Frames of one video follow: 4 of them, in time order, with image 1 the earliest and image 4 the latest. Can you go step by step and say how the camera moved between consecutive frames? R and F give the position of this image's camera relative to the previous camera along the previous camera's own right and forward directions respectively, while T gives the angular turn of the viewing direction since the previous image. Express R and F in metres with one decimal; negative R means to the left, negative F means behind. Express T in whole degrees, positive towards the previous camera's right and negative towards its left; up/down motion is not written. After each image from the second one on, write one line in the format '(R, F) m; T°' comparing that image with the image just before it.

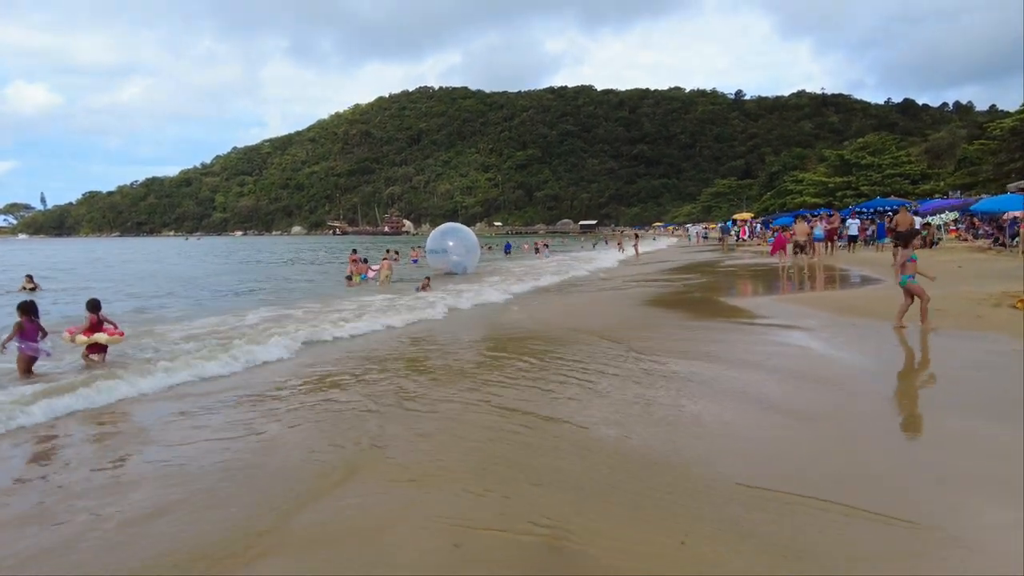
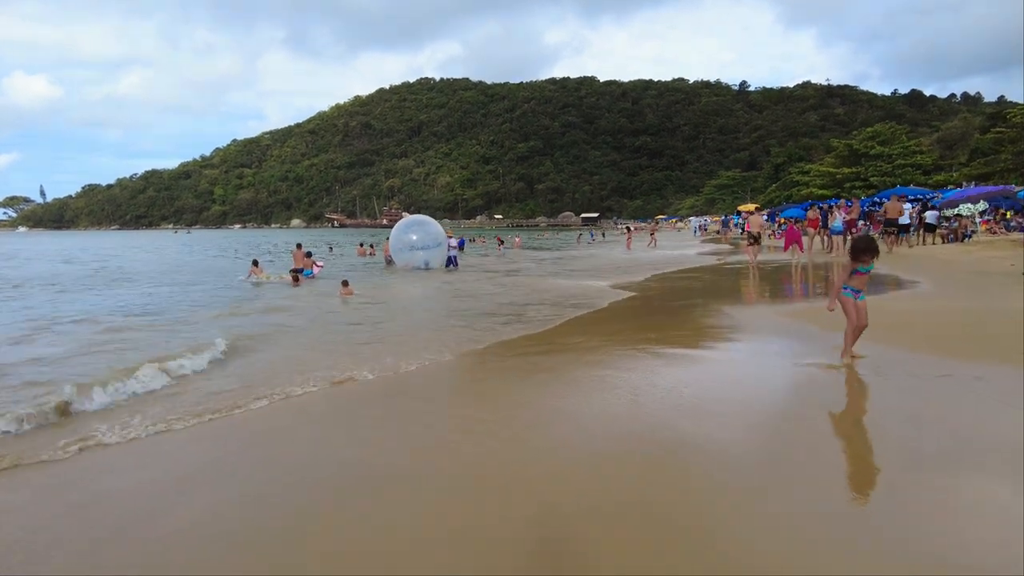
(+0.4, +1.3) m; 0°
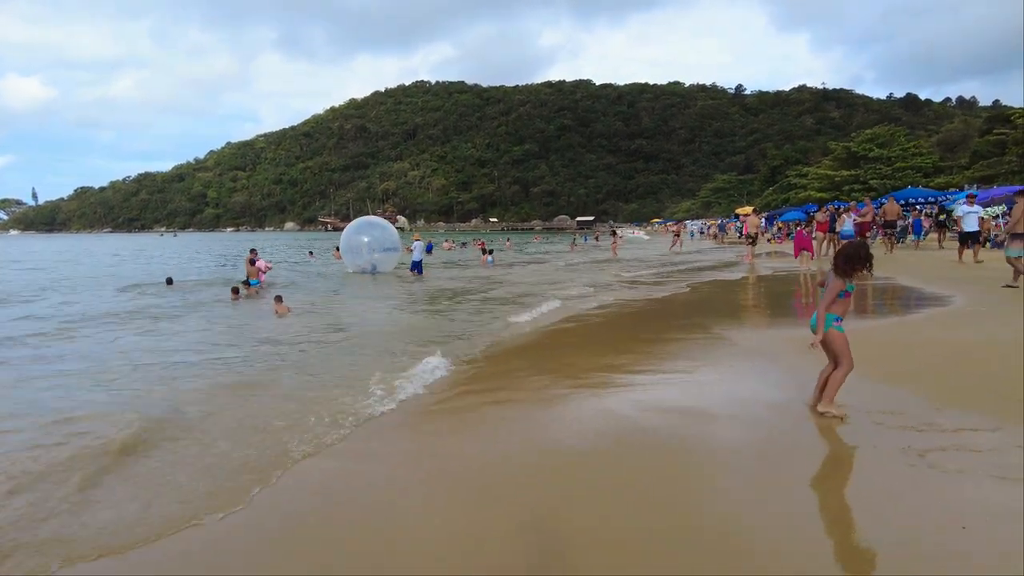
(+0.2, +0.9) m; 0°
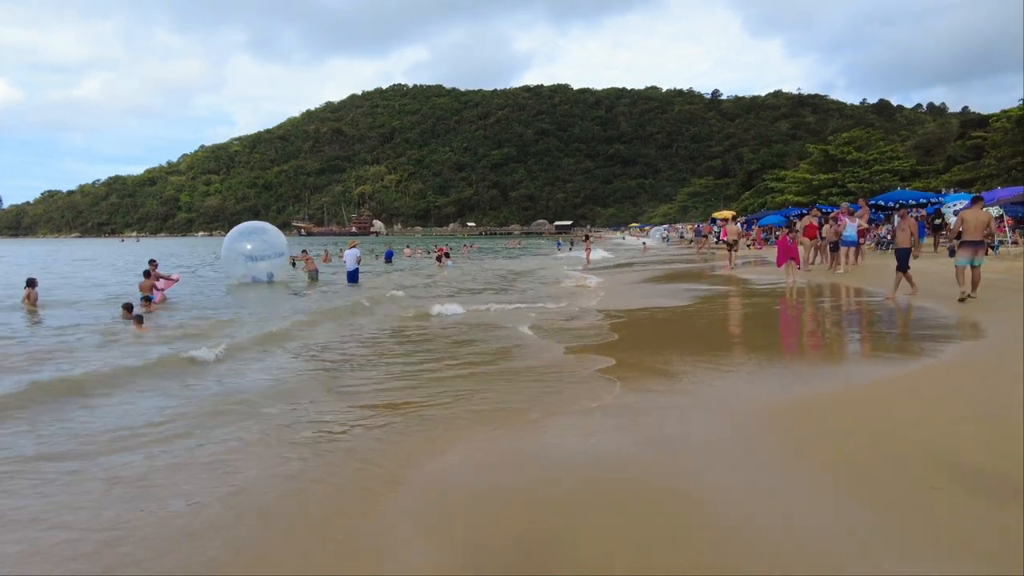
(+0.3, +1.0) m; +2°
